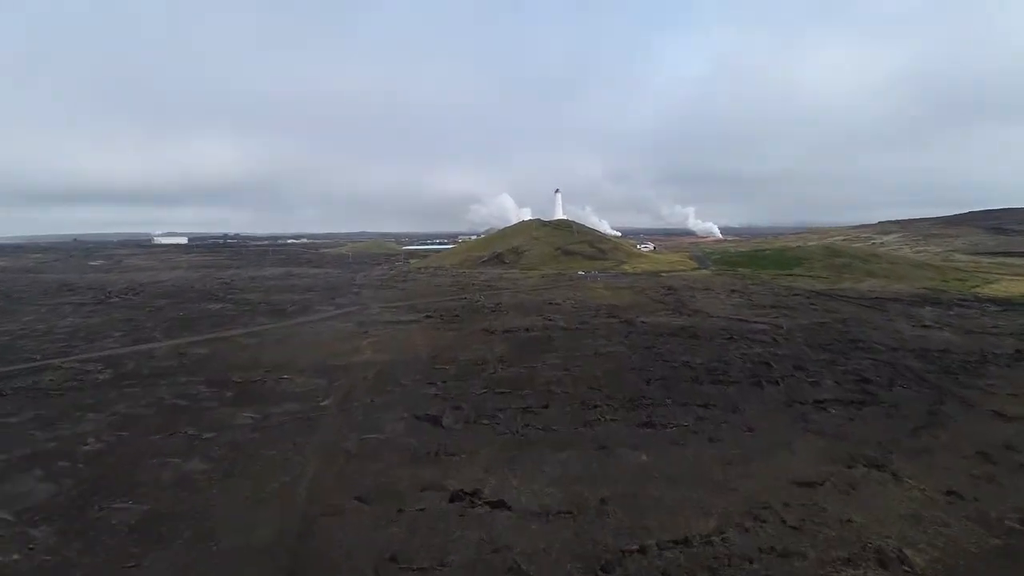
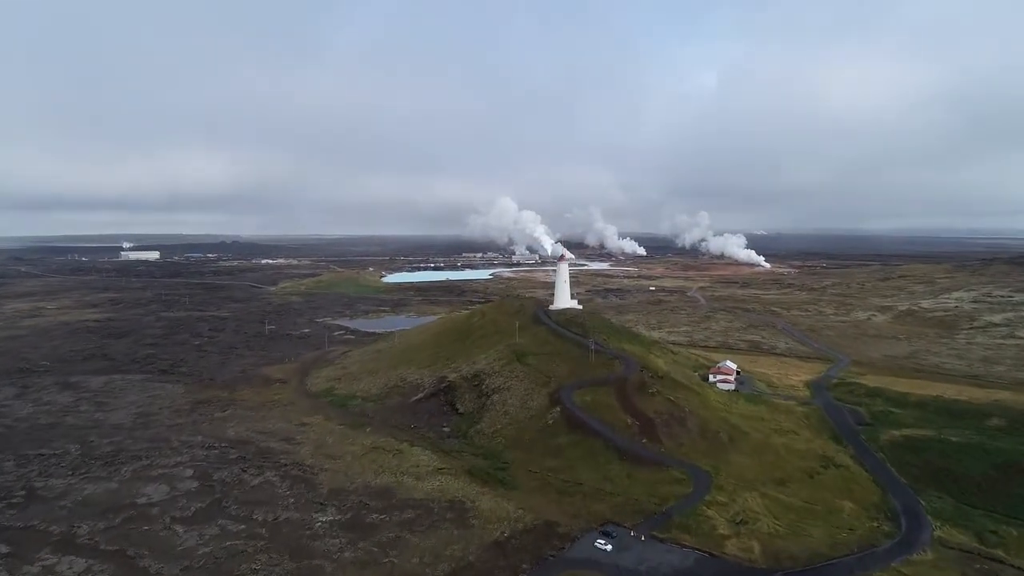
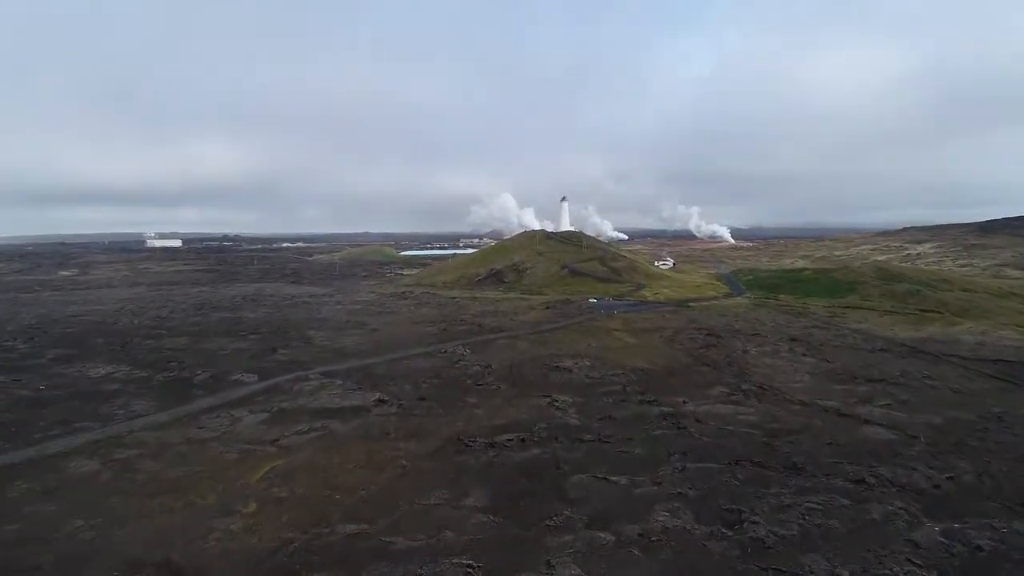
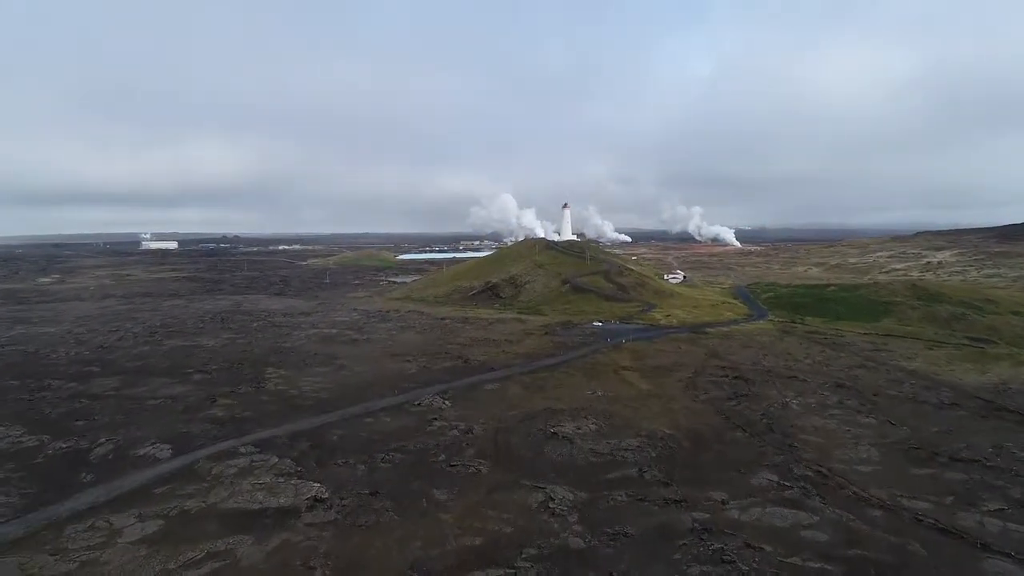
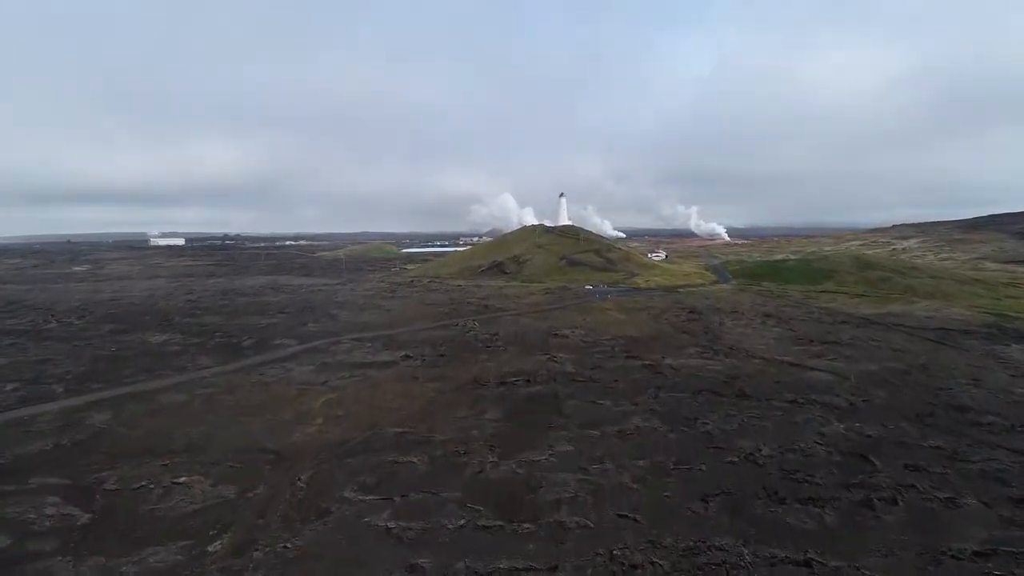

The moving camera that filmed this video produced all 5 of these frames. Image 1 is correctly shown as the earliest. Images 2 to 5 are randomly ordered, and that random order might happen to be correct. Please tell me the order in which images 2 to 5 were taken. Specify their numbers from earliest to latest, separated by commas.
5, 3, 4, 2
